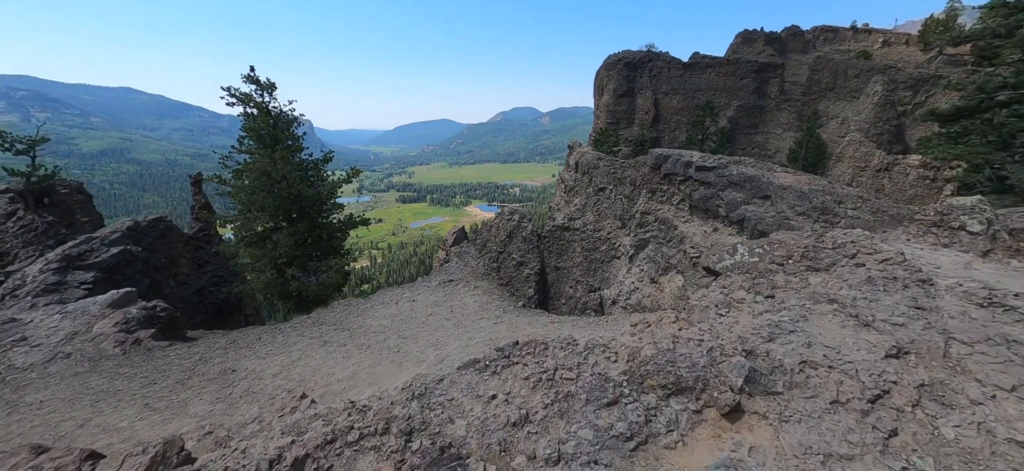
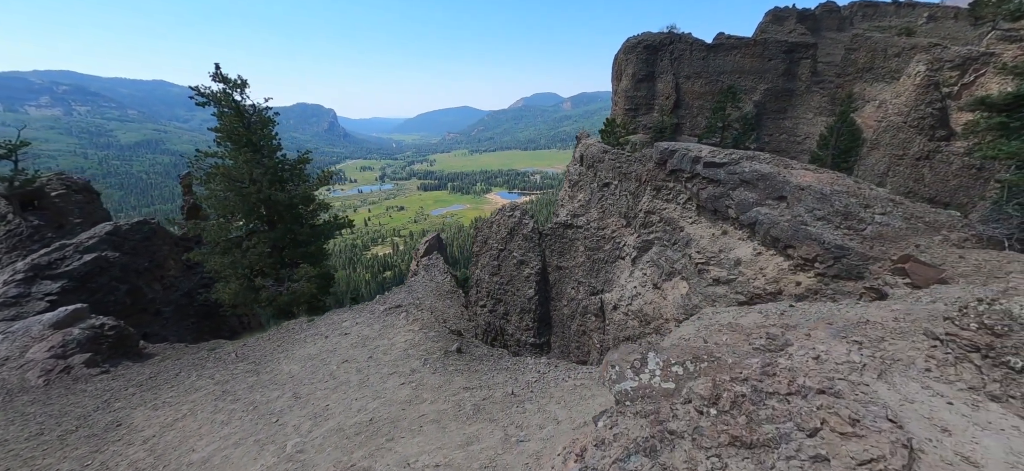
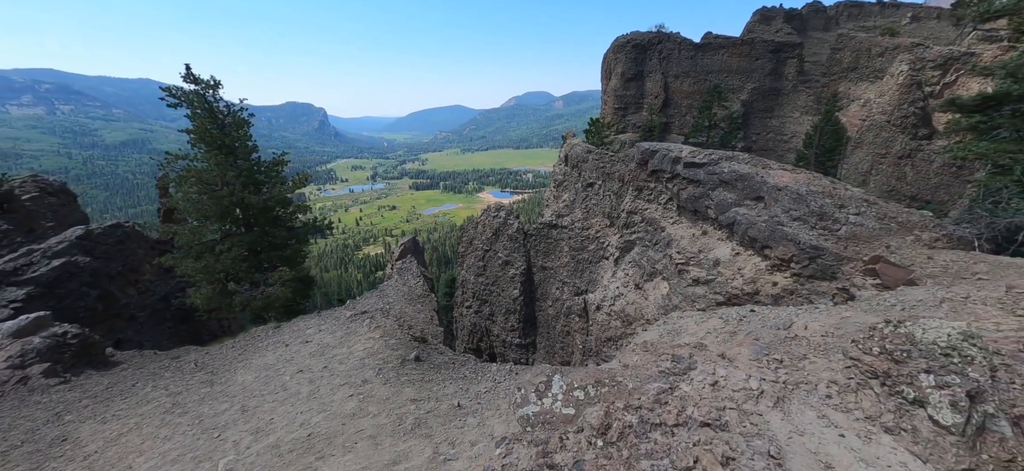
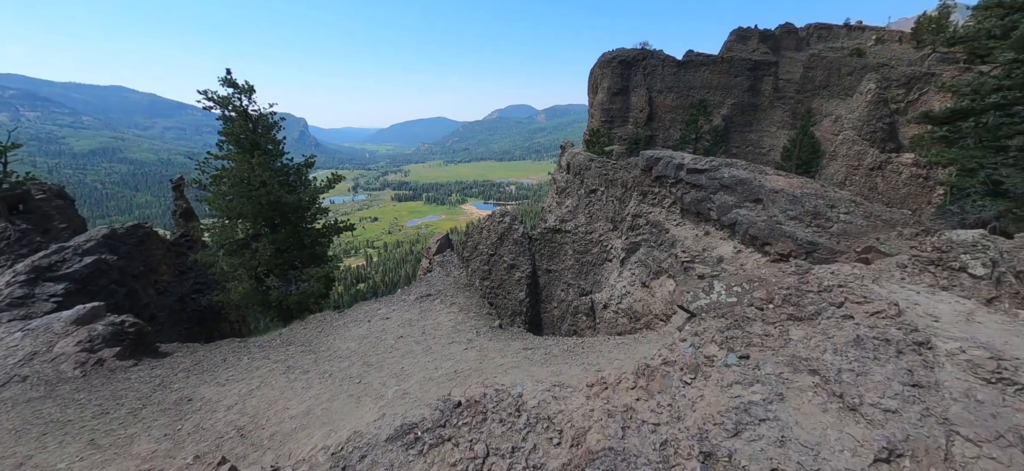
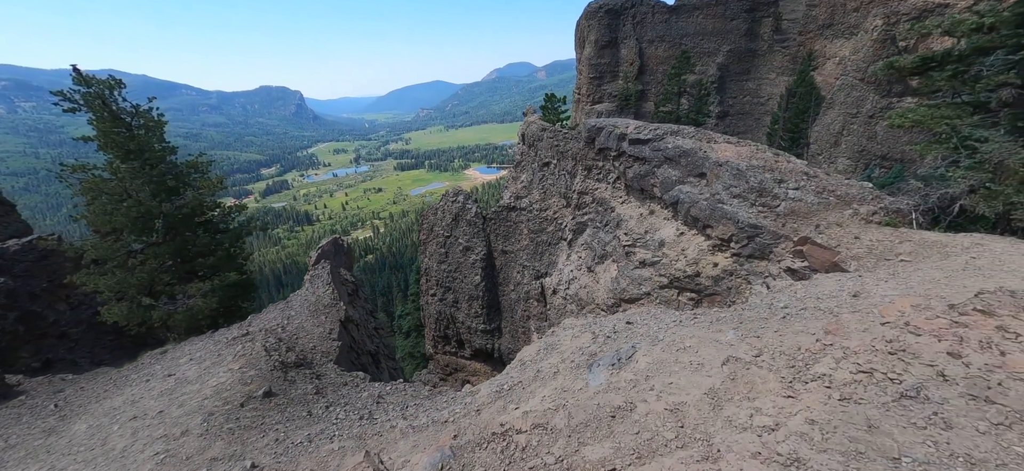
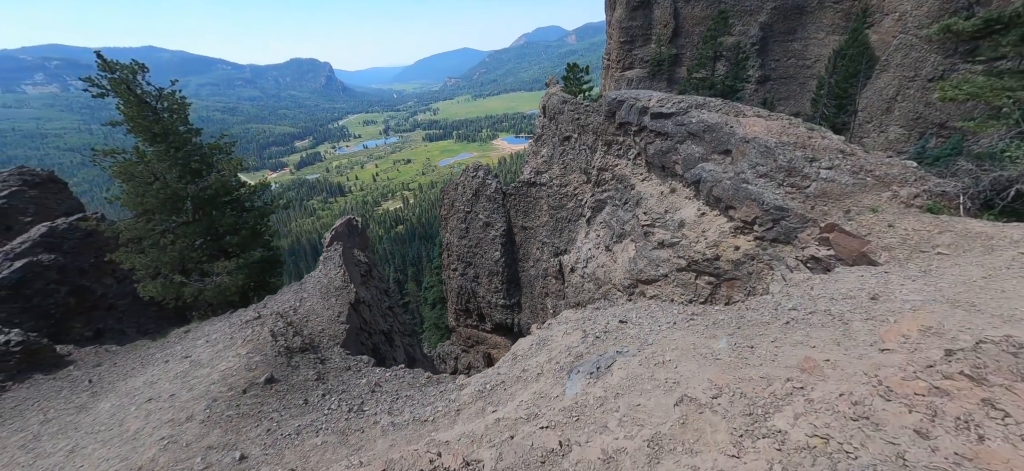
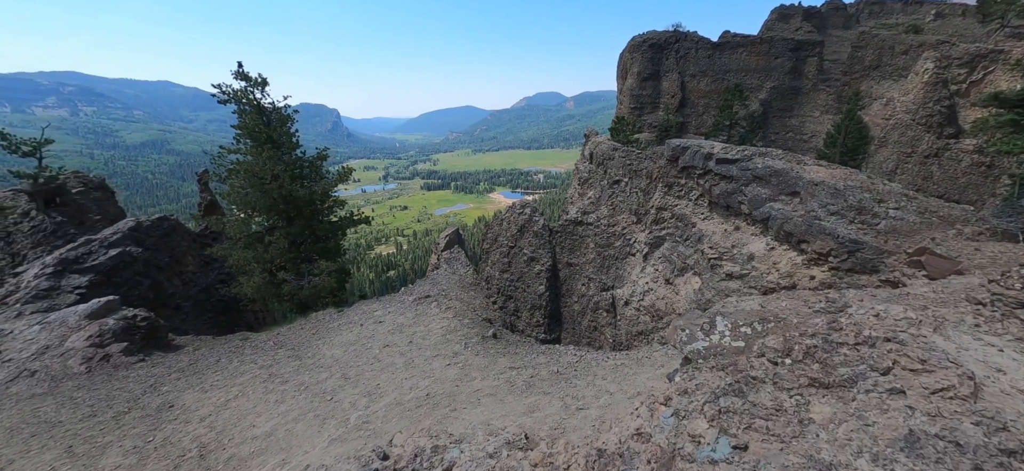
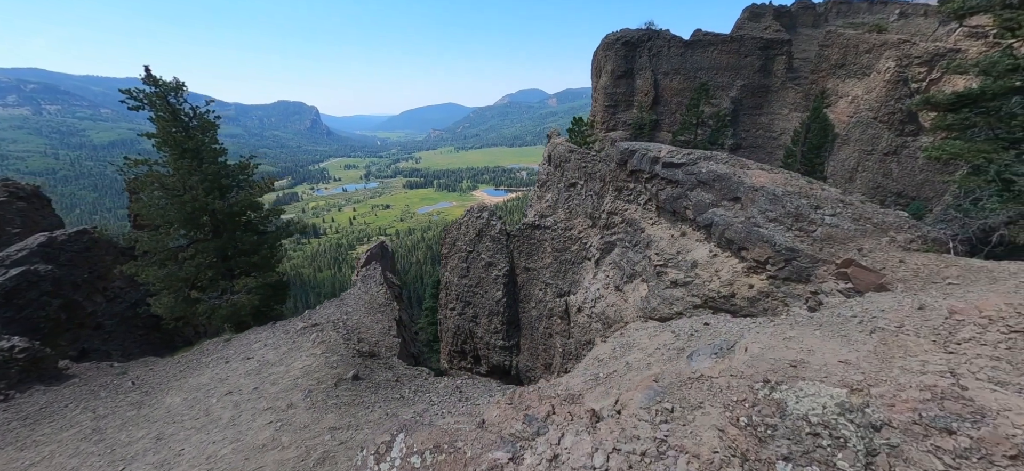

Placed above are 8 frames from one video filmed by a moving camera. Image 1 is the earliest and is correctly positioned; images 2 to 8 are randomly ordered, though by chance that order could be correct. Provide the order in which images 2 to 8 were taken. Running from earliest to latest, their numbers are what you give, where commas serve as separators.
4, 7, 2, 3, 8, 5, 6
